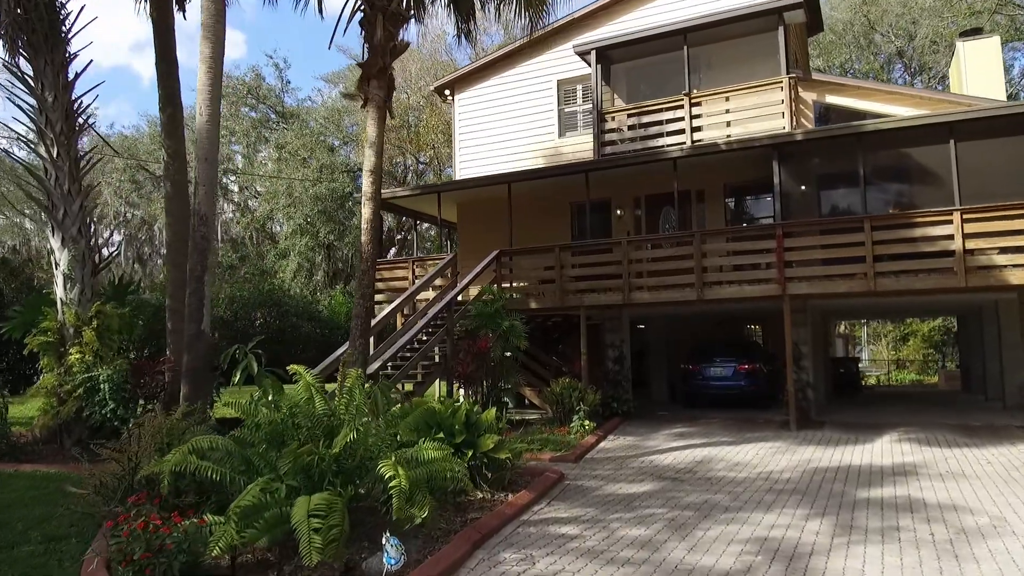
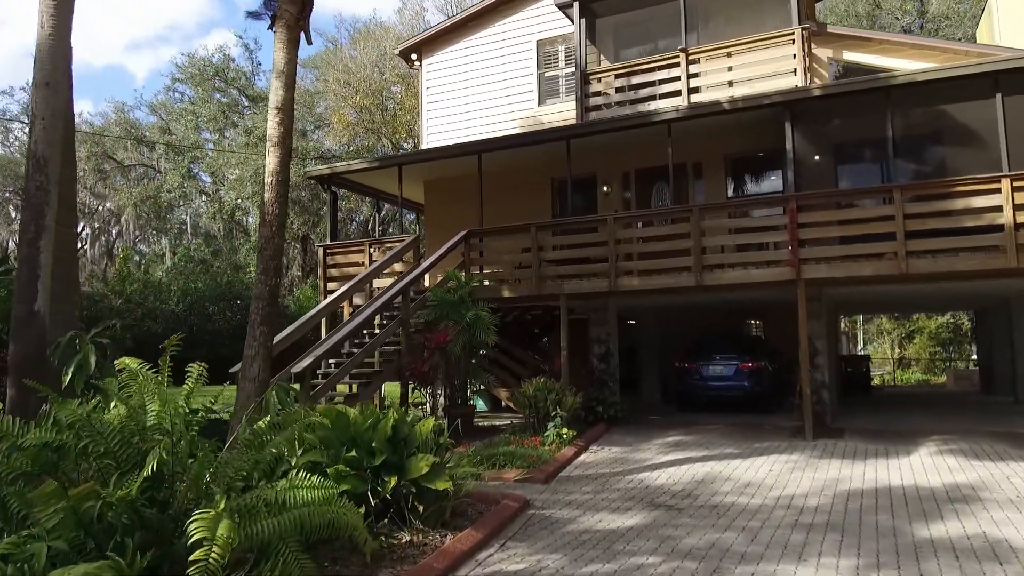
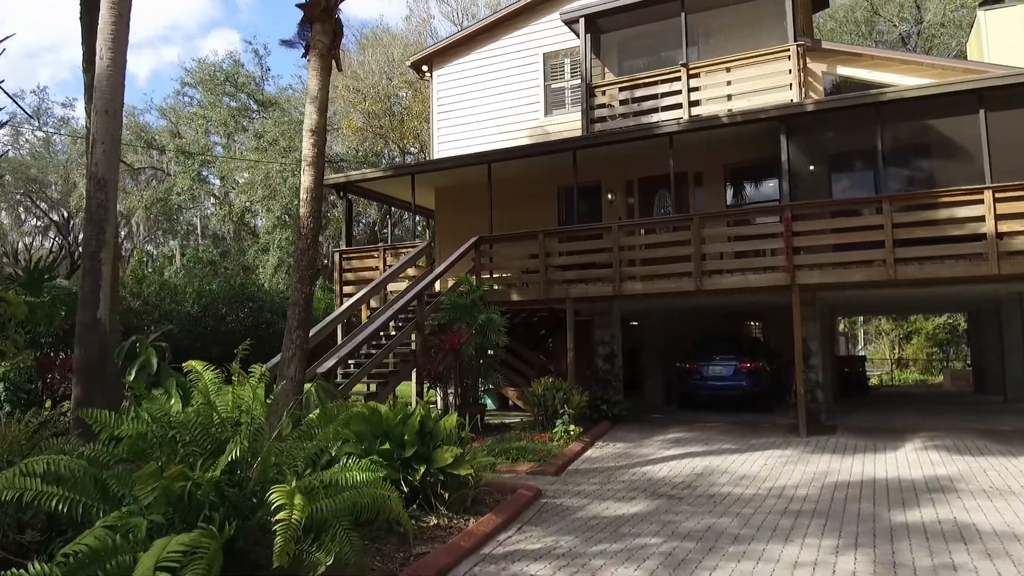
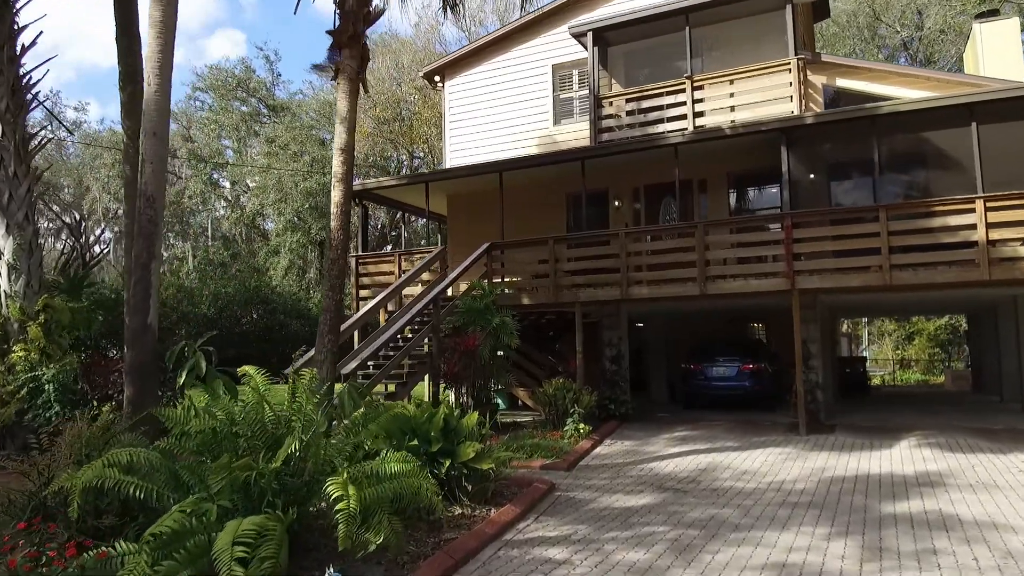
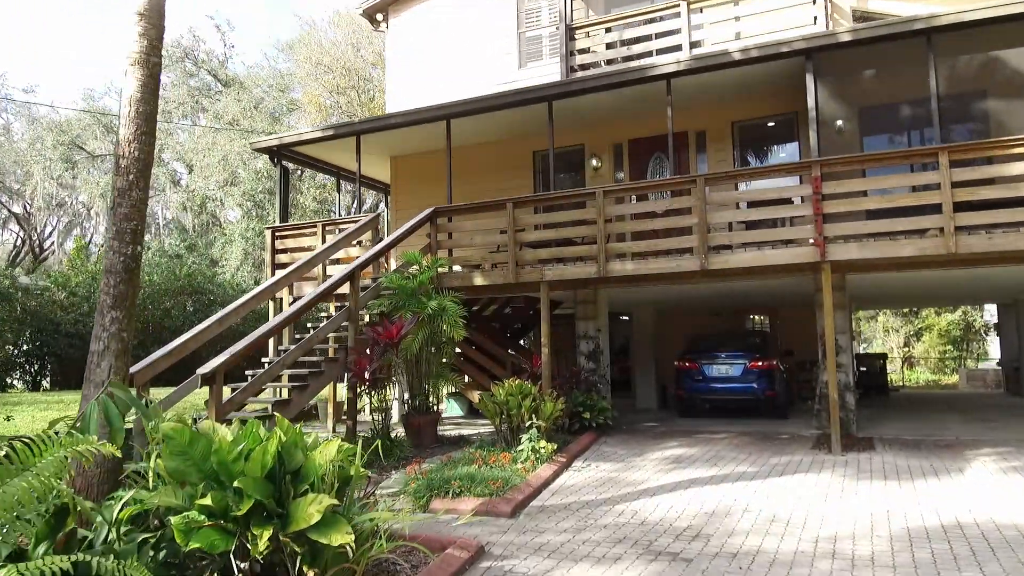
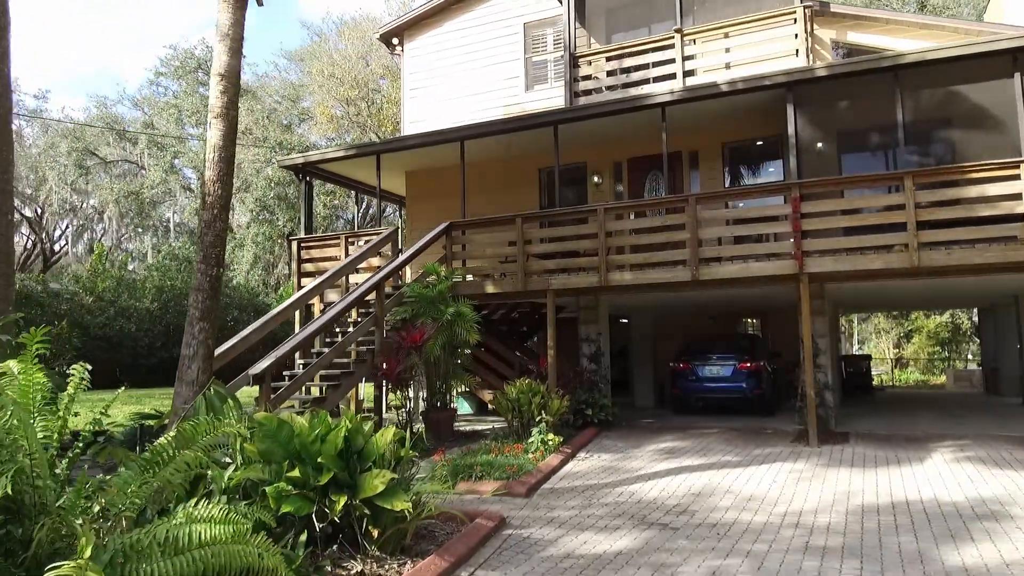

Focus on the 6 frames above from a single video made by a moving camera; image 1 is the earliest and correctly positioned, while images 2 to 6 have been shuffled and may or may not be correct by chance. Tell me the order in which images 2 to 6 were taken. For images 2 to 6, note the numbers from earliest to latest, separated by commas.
4, 3, 2, 6, 5
